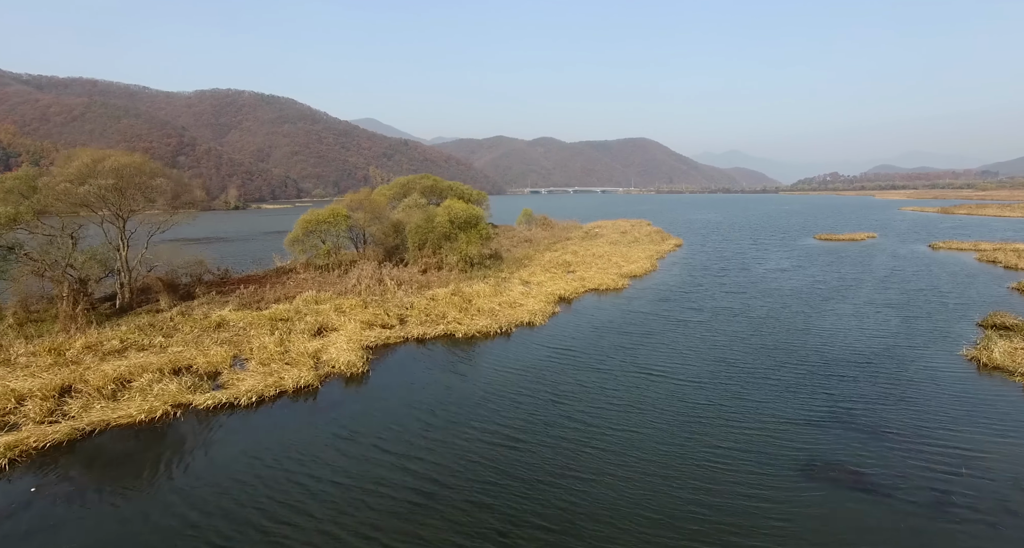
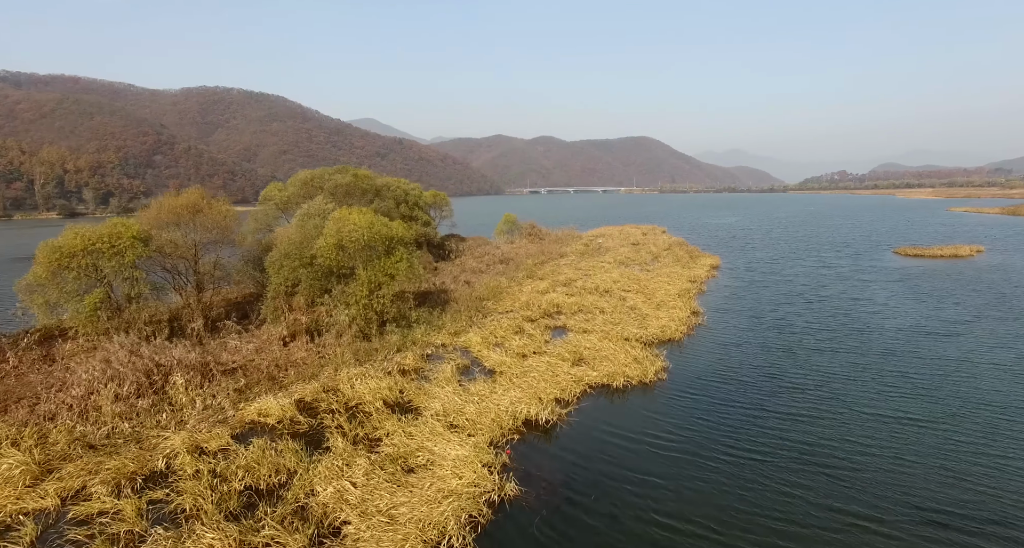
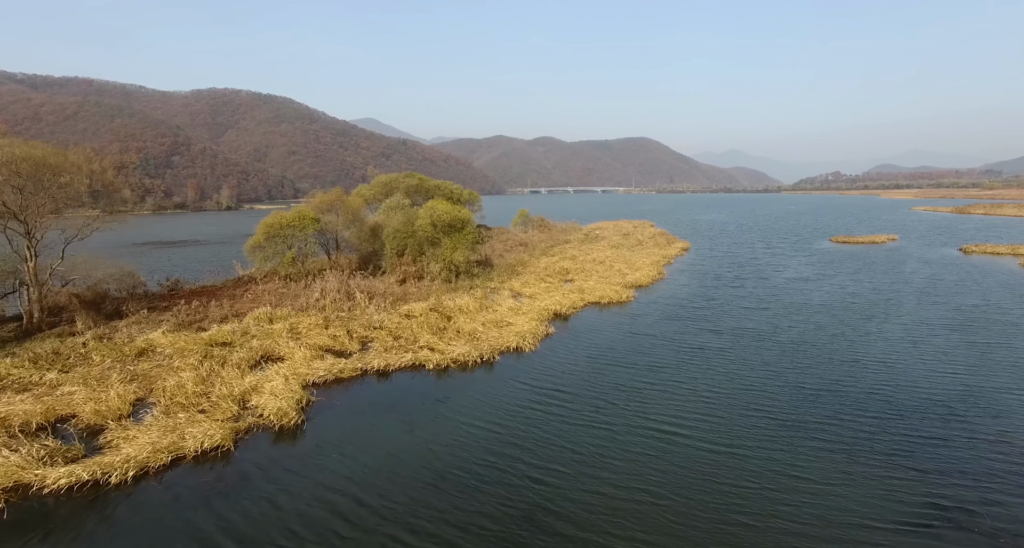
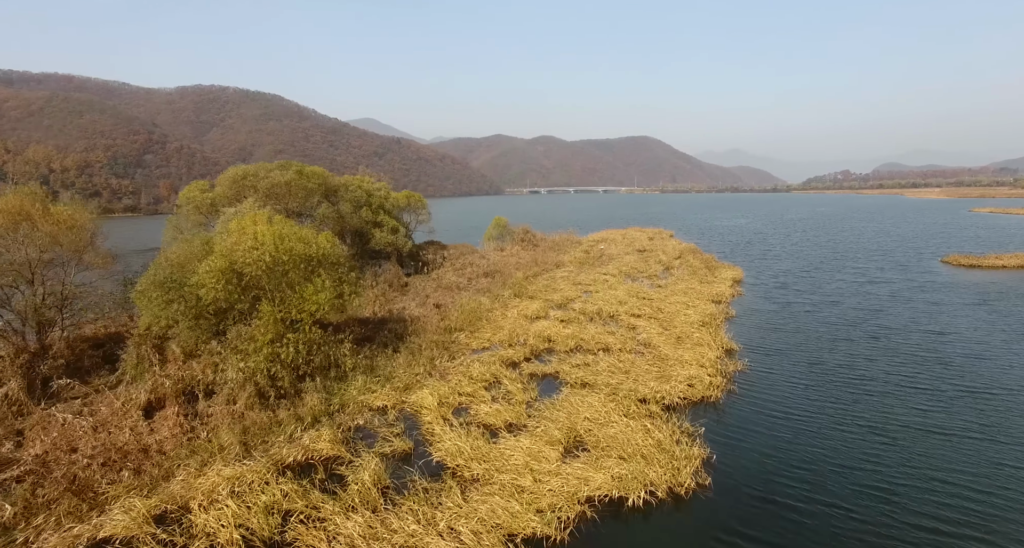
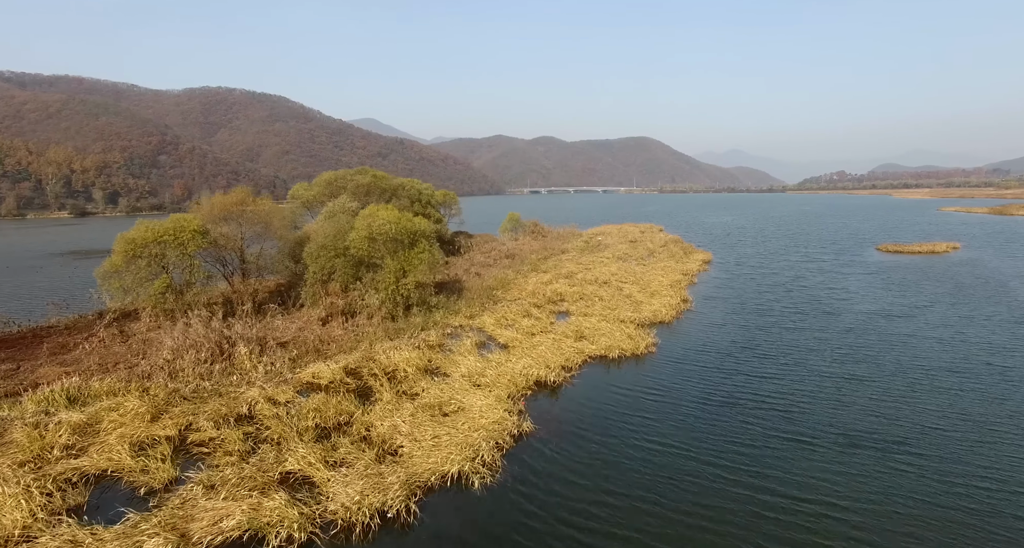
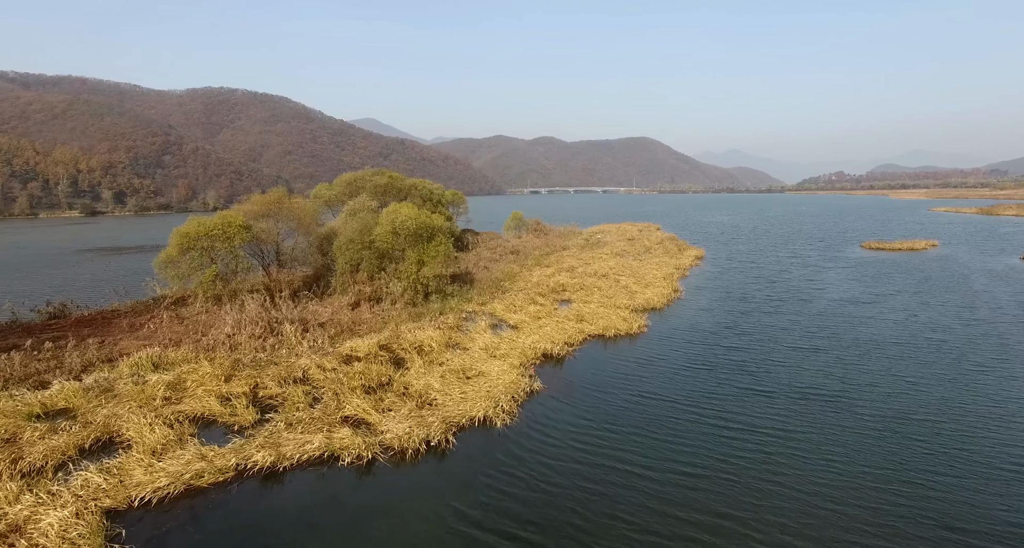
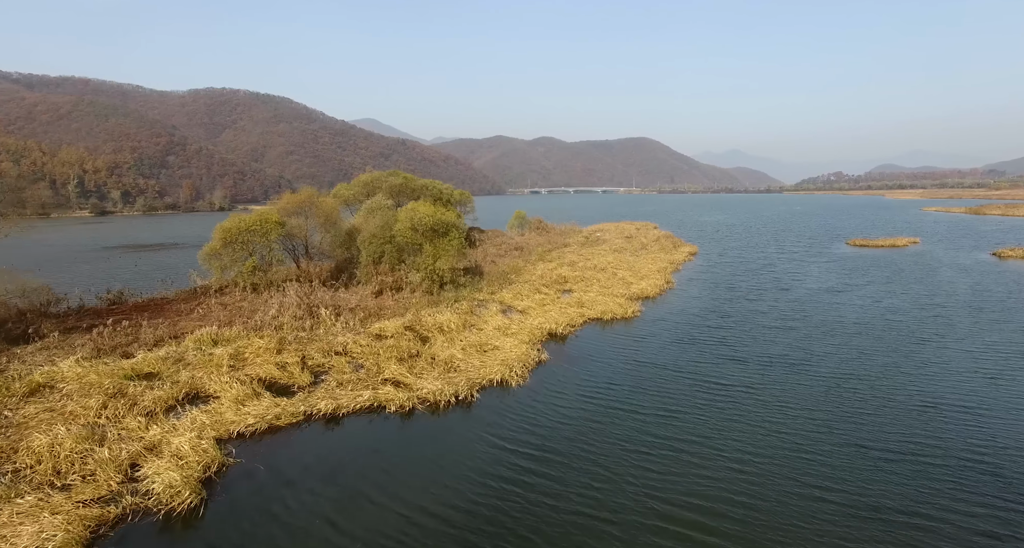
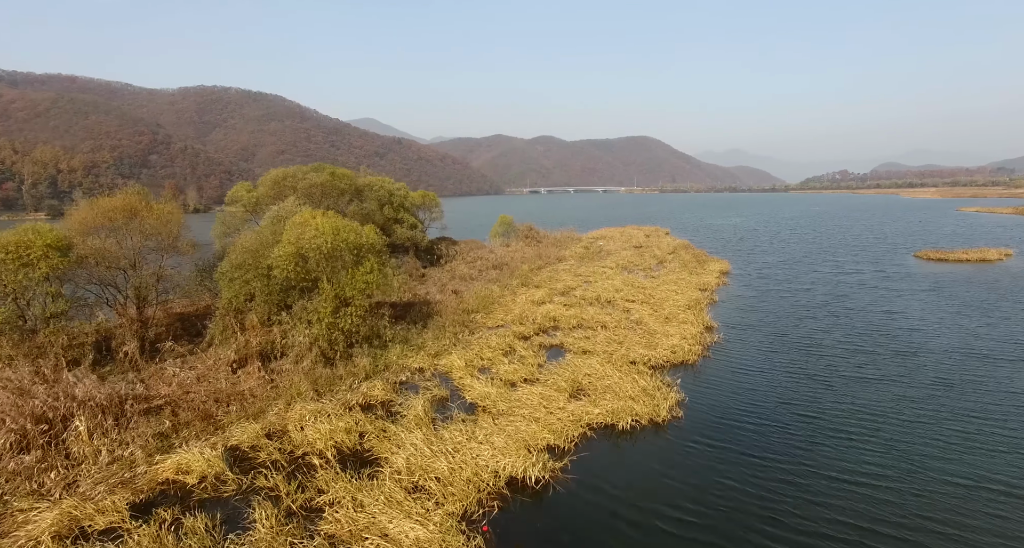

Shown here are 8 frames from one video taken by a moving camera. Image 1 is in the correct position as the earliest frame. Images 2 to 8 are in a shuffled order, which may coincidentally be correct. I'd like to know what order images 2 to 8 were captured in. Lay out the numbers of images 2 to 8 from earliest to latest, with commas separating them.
3, 7, 6, 5, 2, 8, 4
